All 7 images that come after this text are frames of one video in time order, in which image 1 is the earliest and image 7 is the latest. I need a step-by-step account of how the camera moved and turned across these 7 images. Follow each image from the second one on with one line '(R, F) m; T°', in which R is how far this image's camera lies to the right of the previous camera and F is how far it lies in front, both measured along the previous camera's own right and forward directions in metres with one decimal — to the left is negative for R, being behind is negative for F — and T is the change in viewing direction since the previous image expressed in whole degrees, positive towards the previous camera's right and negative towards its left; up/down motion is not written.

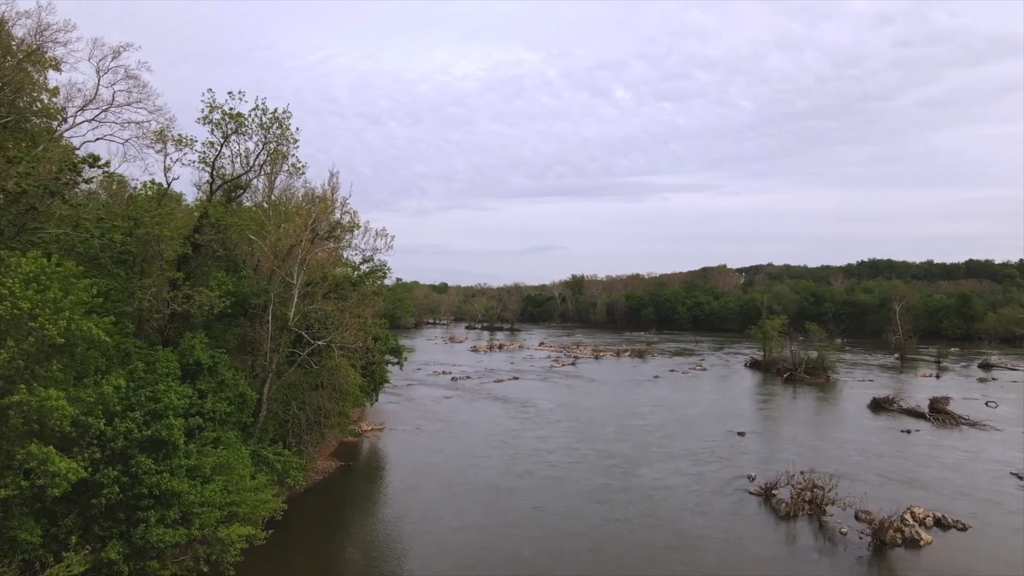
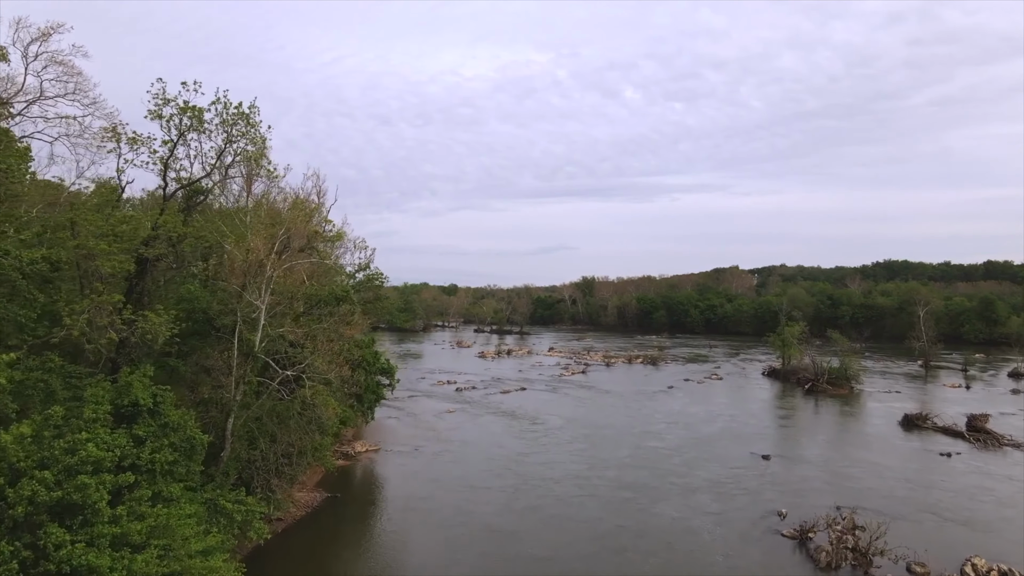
(+0.3, +2.4) m; -1°
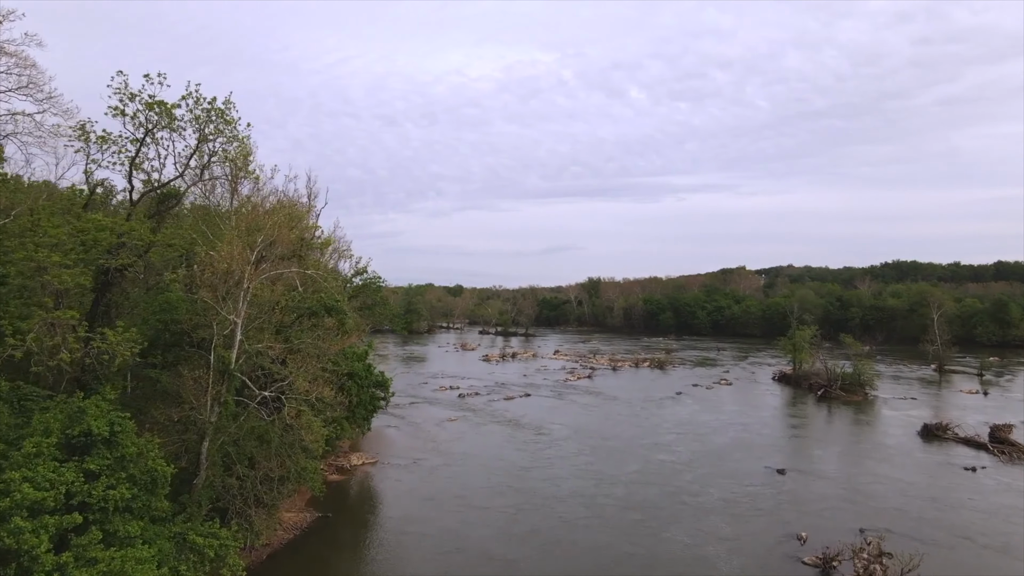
(+0.2, +1.3) m; -1°
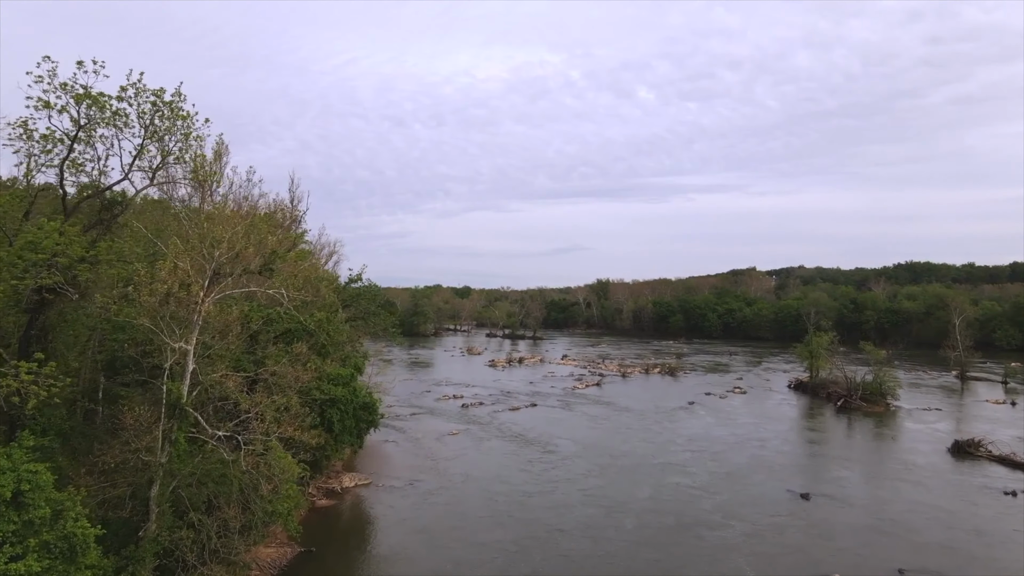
(+0.3, +2.0) m; -1°
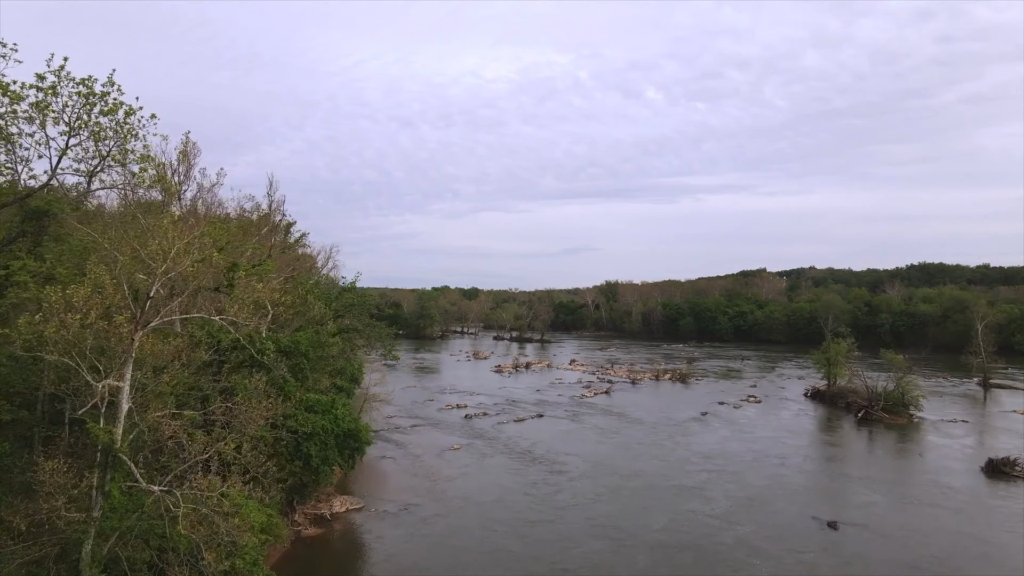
(+0.2, +2.0) m; -1°
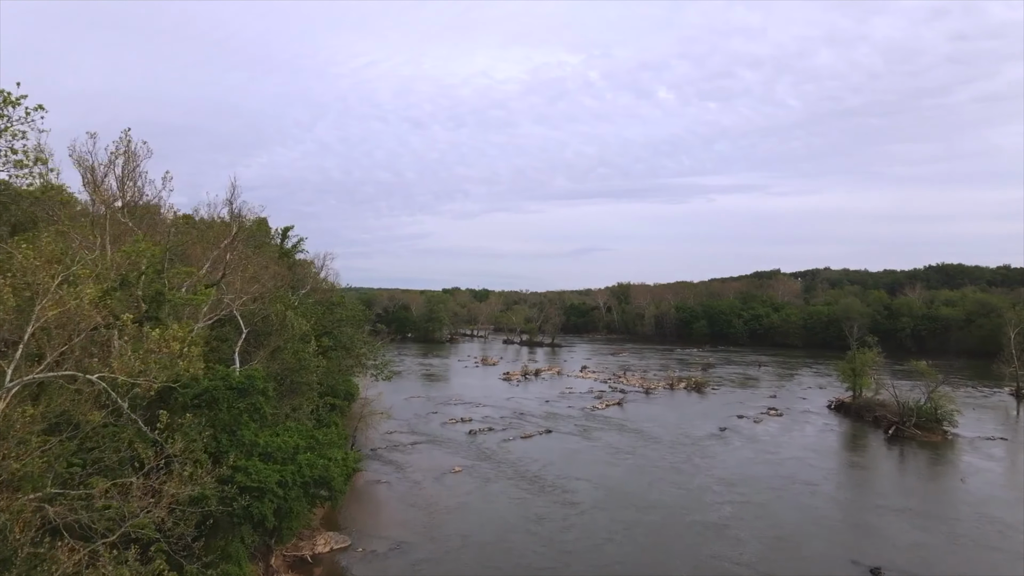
(+0.3, +2.7) m; -1°
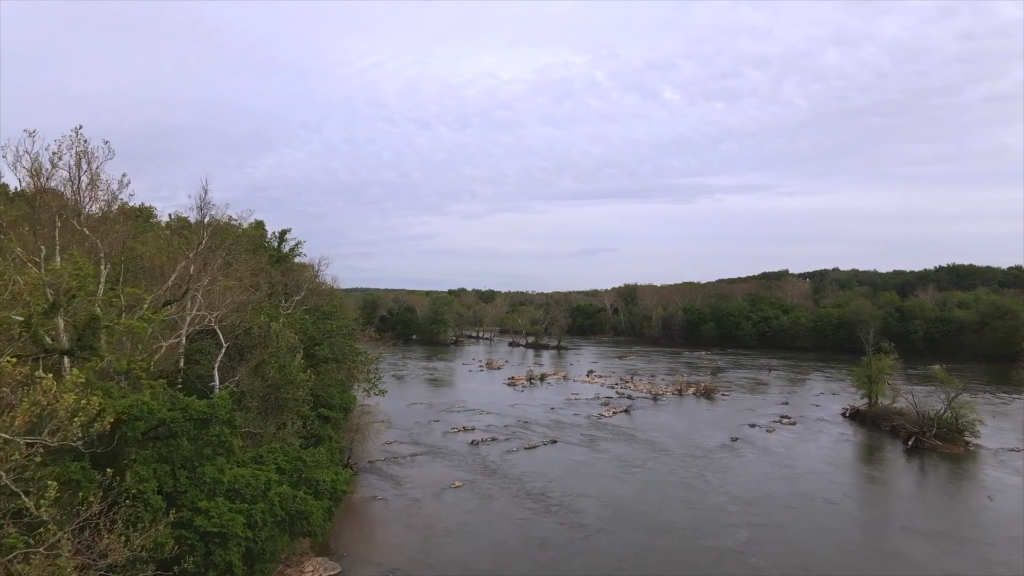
(+0.2, +1.6) m; -1°
